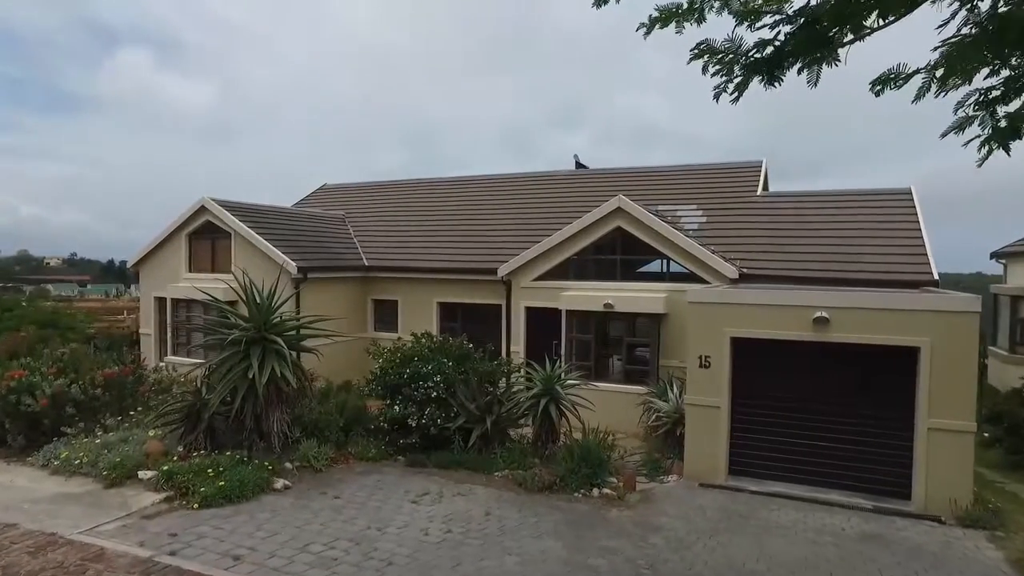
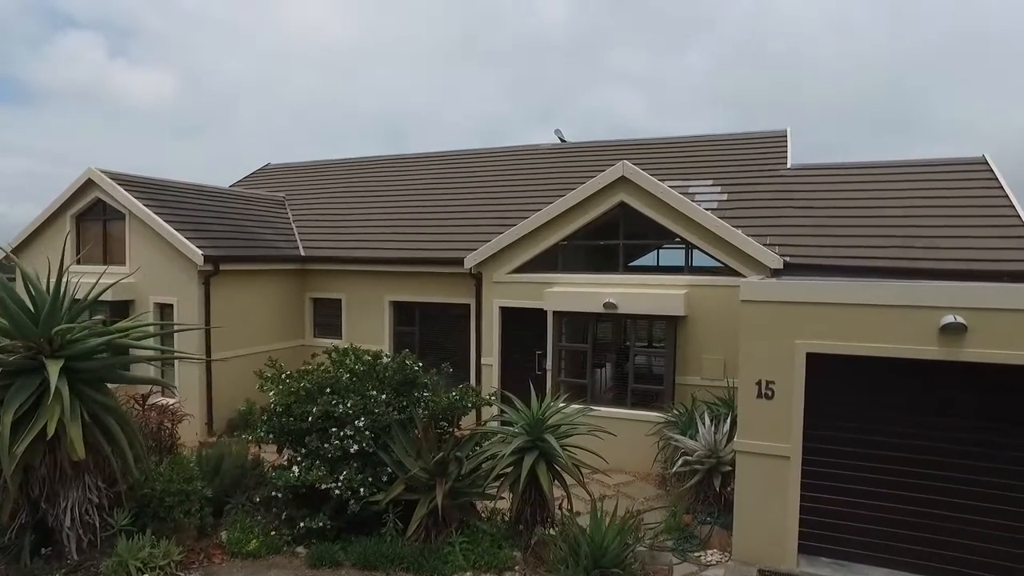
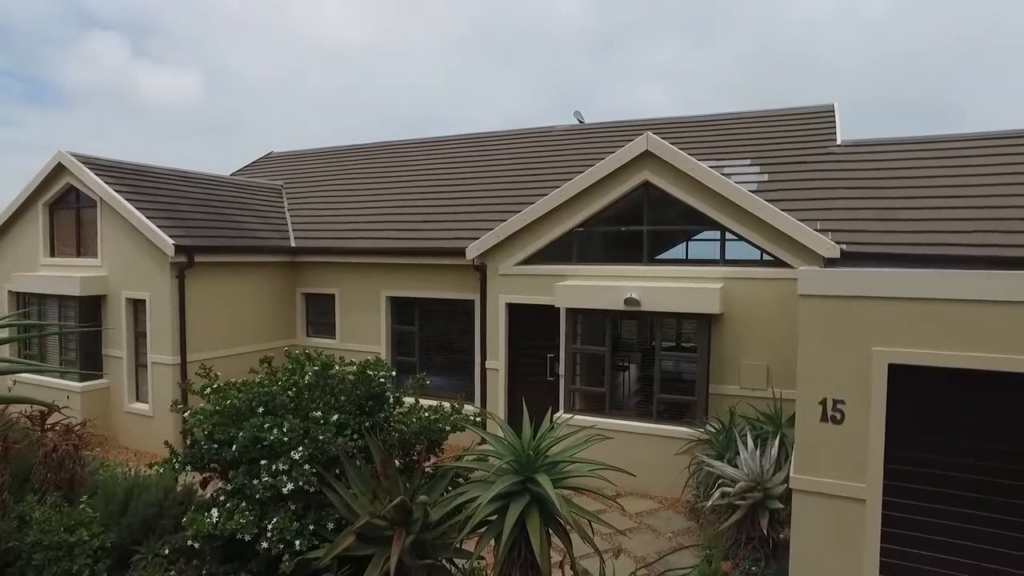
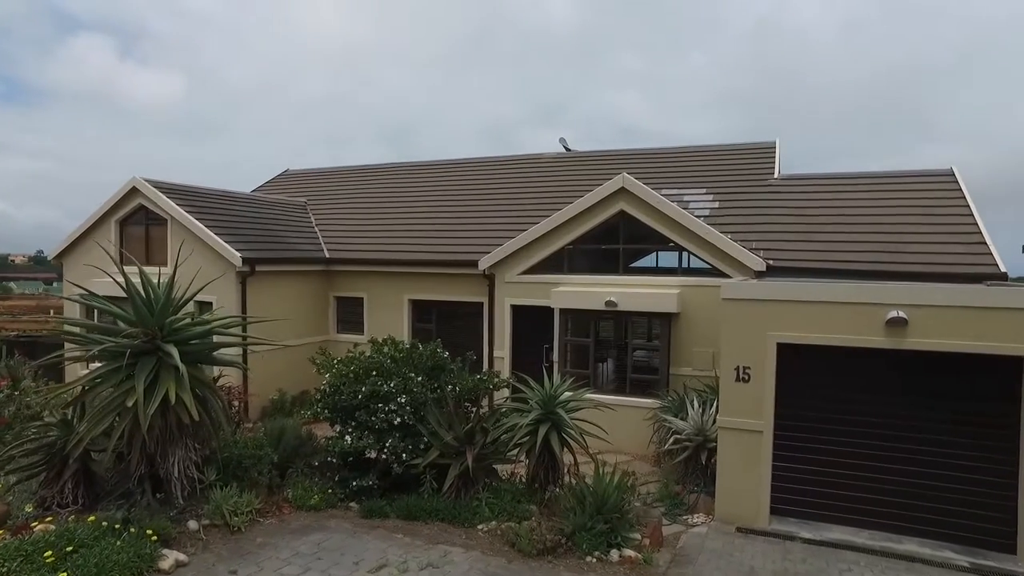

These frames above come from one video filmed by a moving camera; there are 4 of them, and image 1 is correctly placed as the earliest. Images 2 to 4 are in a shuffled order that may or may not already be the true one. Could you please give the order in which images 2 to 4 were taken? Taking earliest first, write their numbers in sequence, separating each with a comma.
4, 2, 3
